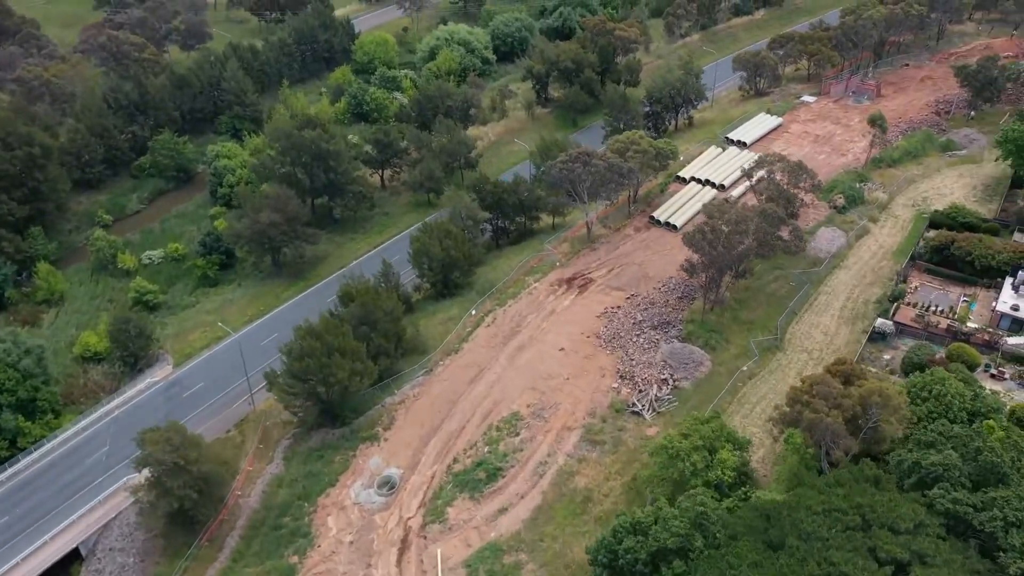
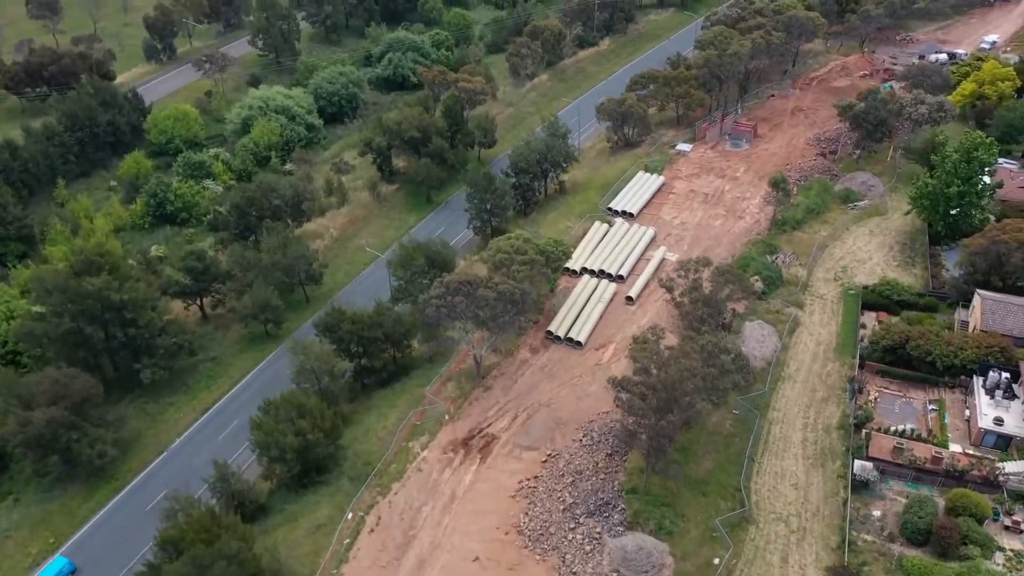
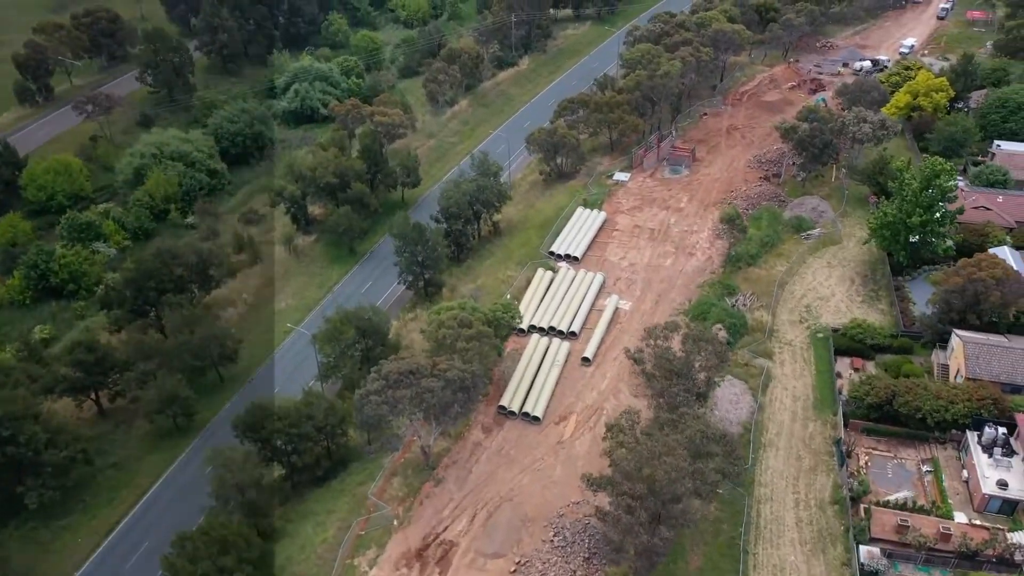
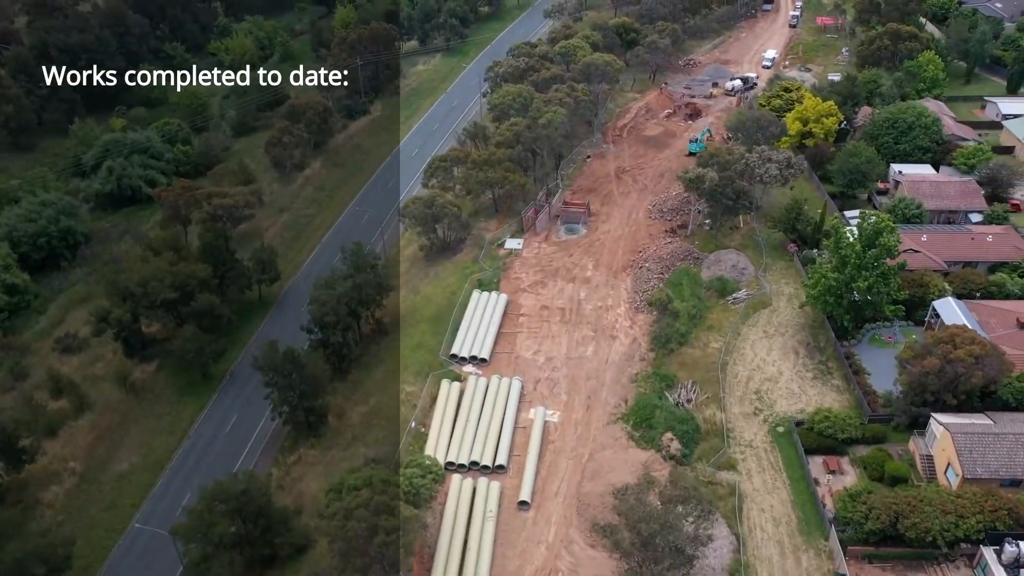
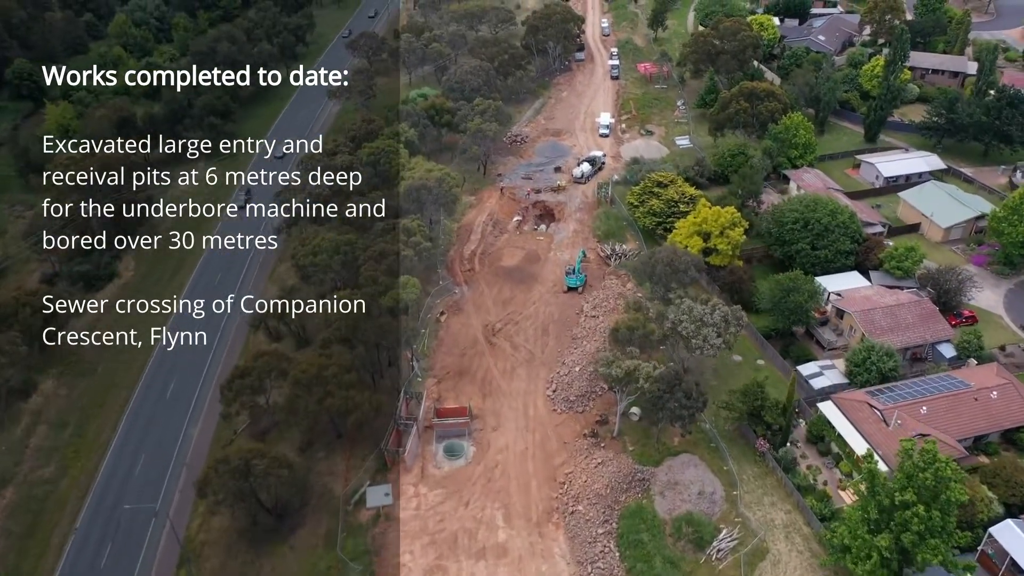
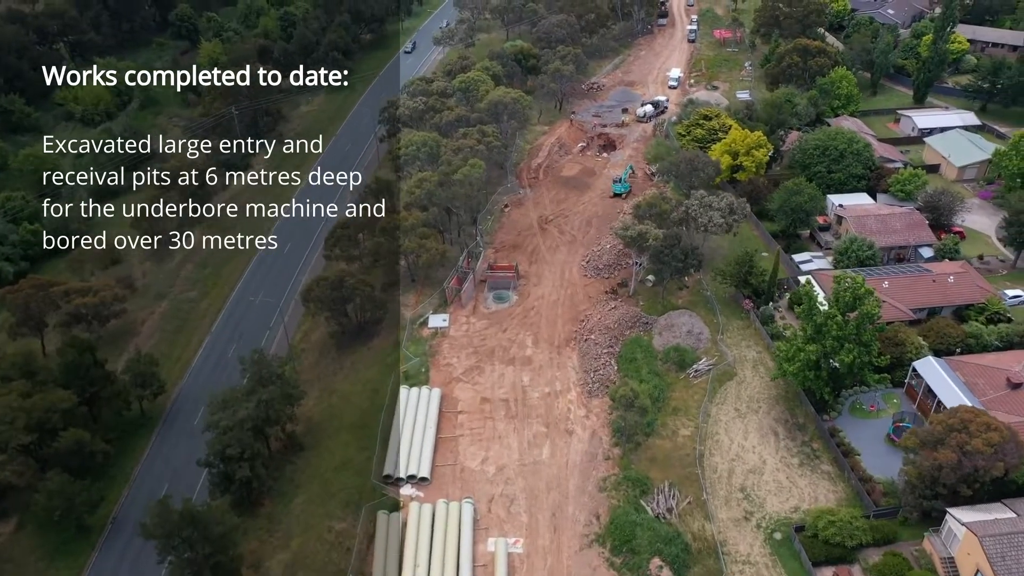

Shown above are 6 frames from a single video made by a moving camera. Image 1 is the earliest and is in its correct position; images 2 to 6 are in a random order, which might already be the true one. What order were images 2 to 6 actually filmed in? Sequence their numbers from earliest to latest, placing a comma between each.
2, 3, 4, 6, 5
